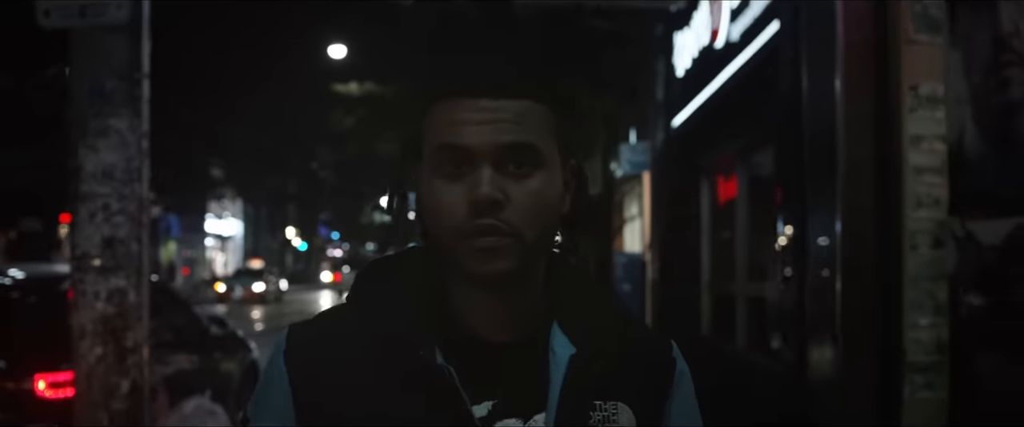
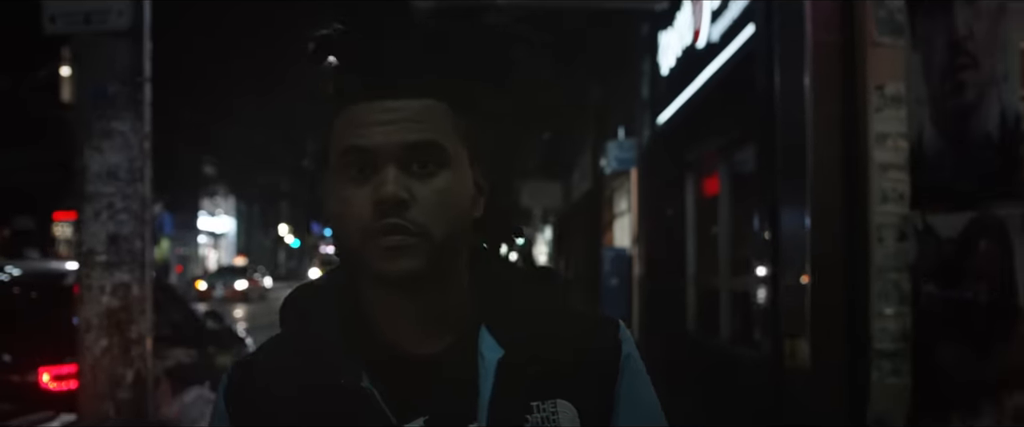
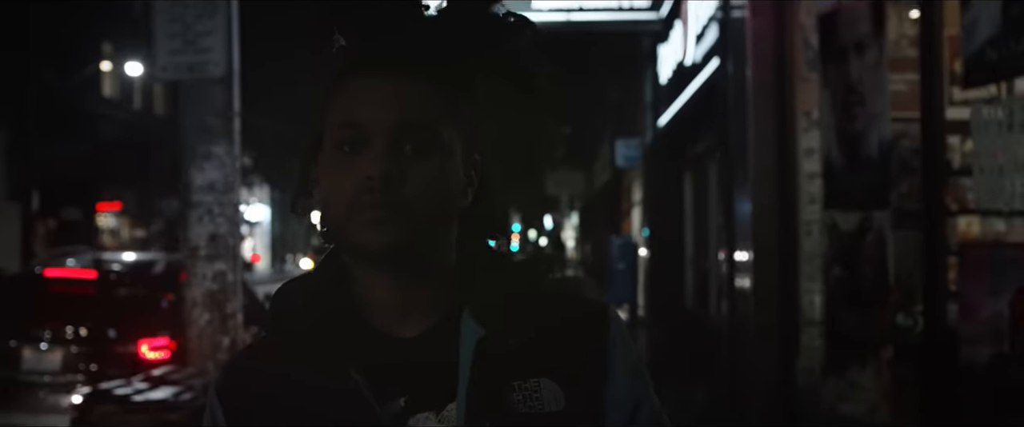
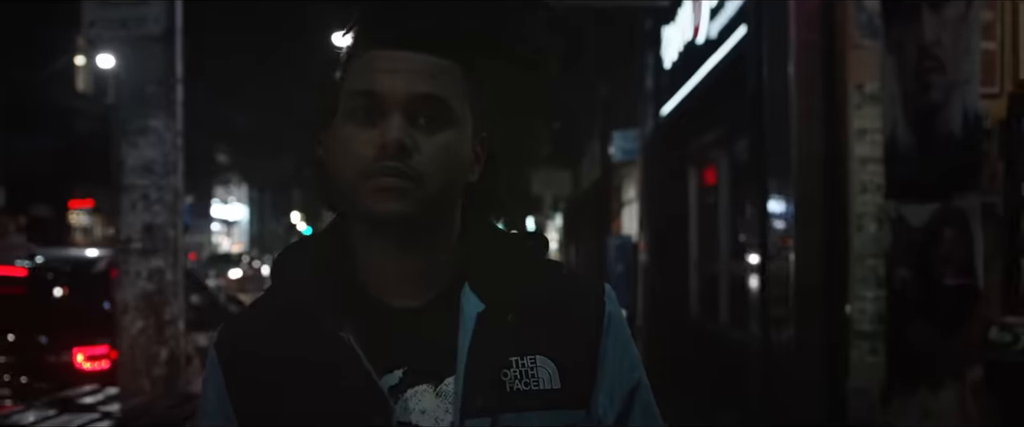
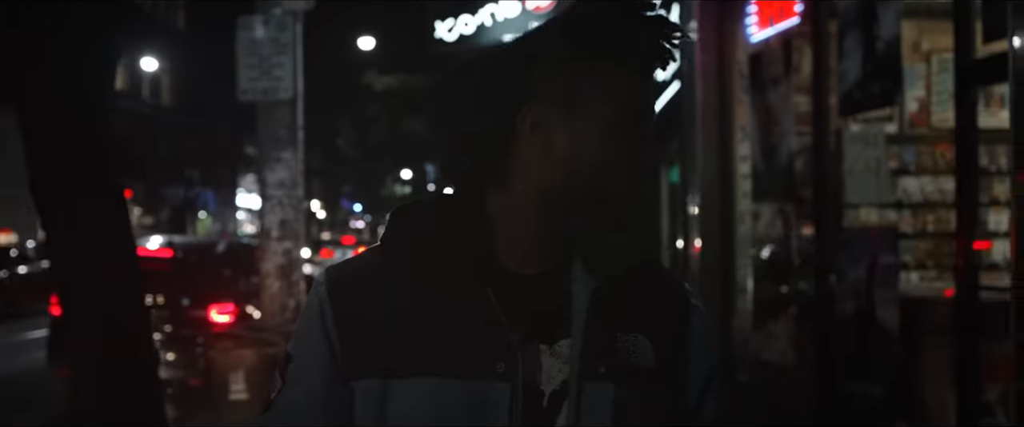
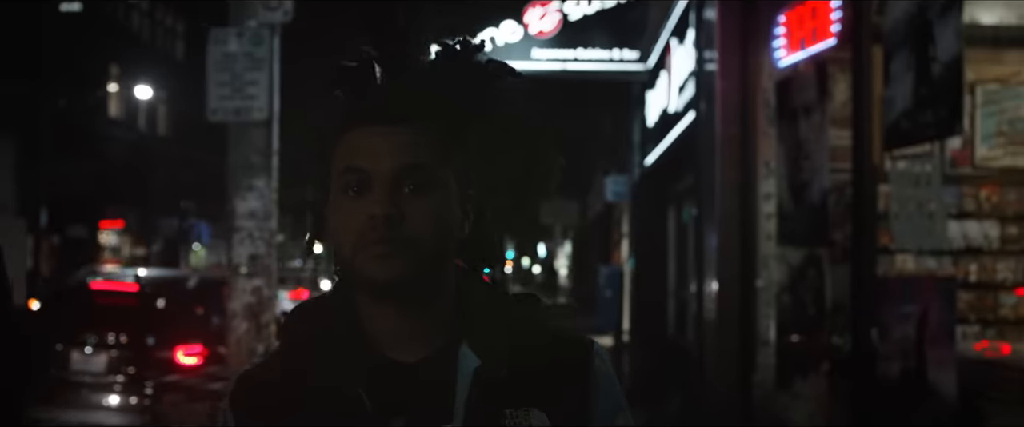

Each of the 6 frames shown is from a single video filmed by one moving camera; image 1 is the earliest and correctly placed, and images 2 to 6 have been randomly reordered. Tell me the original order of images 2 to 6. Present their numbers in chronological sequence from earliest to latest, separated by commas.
2, 4, 3, 6, 5
